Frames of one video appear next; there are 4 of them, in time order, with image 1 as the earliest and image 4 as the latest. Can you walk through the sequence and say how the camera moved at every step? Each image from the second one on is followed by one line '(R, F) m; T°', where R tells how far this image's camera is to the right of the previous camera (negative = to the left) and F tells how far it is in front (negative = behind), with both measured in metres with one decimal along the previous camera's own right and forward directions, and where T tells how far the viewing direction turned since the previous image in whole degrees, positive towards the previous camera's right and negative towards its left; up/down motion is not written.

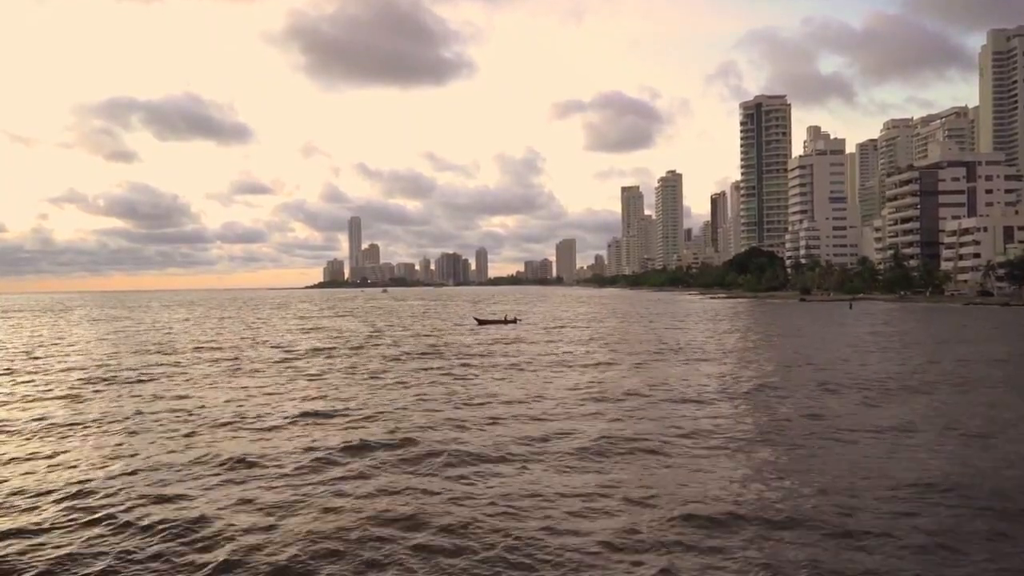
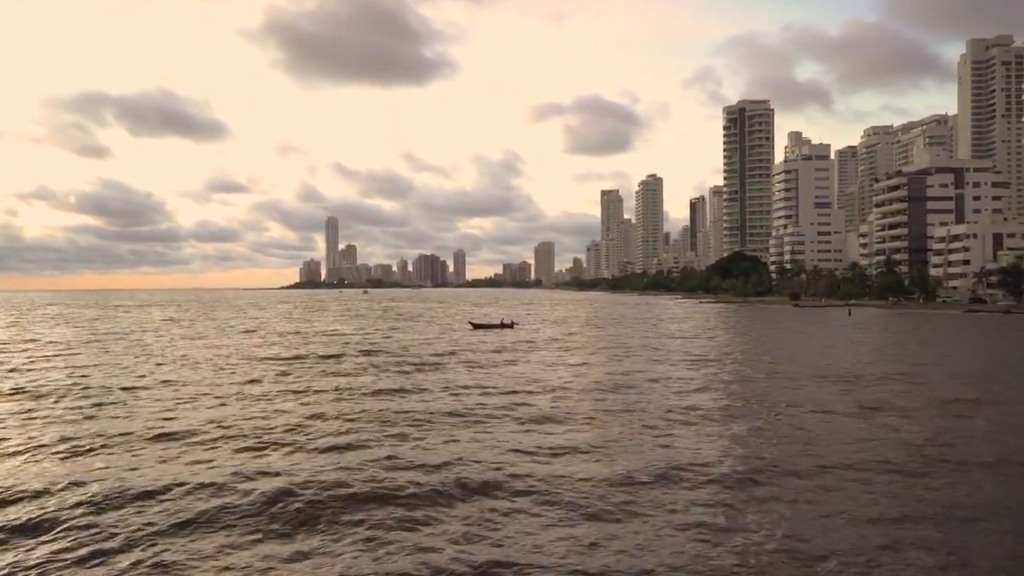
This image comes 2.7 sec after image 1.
(-2.0, +3.2) m; +2°
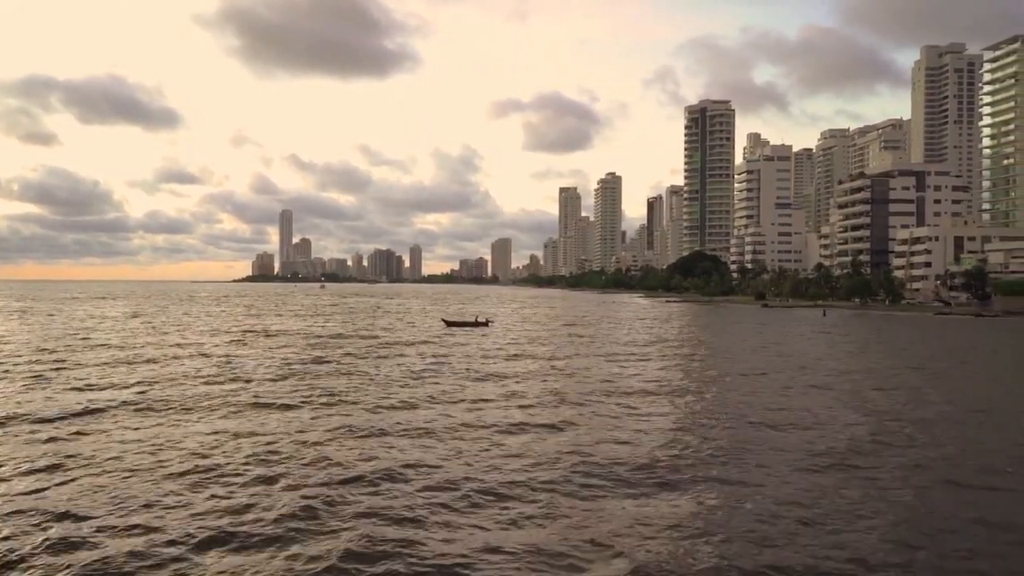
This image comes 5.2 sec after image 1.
(-2.0, +2.8) m; +3°
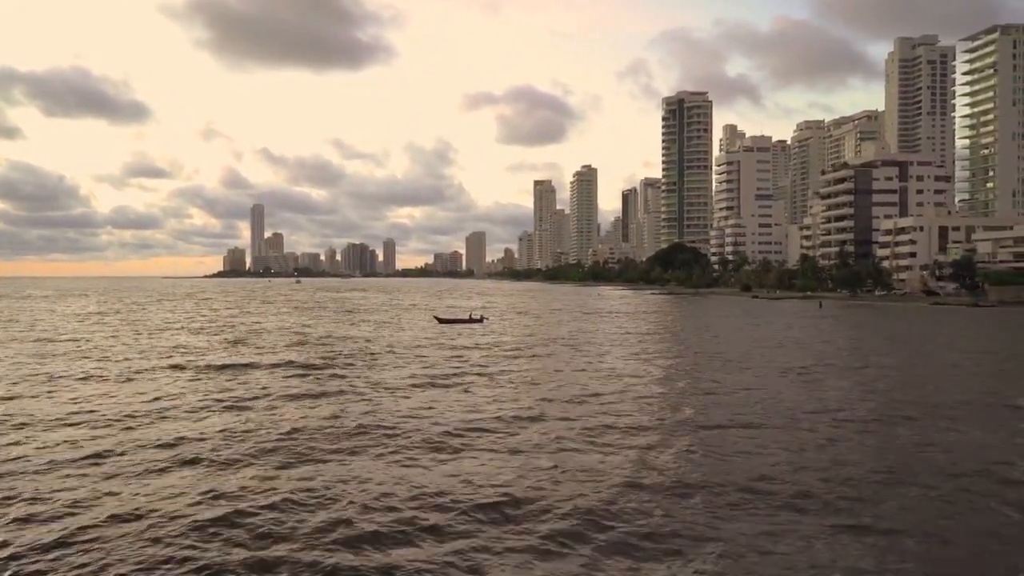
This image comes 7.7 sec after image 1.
(-2.1, +2.5) m; +2°
